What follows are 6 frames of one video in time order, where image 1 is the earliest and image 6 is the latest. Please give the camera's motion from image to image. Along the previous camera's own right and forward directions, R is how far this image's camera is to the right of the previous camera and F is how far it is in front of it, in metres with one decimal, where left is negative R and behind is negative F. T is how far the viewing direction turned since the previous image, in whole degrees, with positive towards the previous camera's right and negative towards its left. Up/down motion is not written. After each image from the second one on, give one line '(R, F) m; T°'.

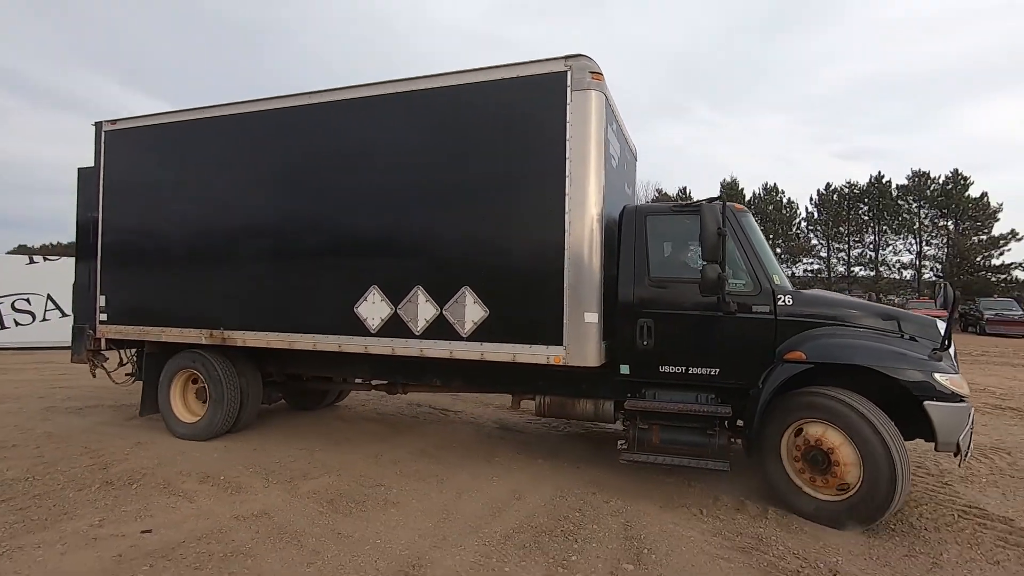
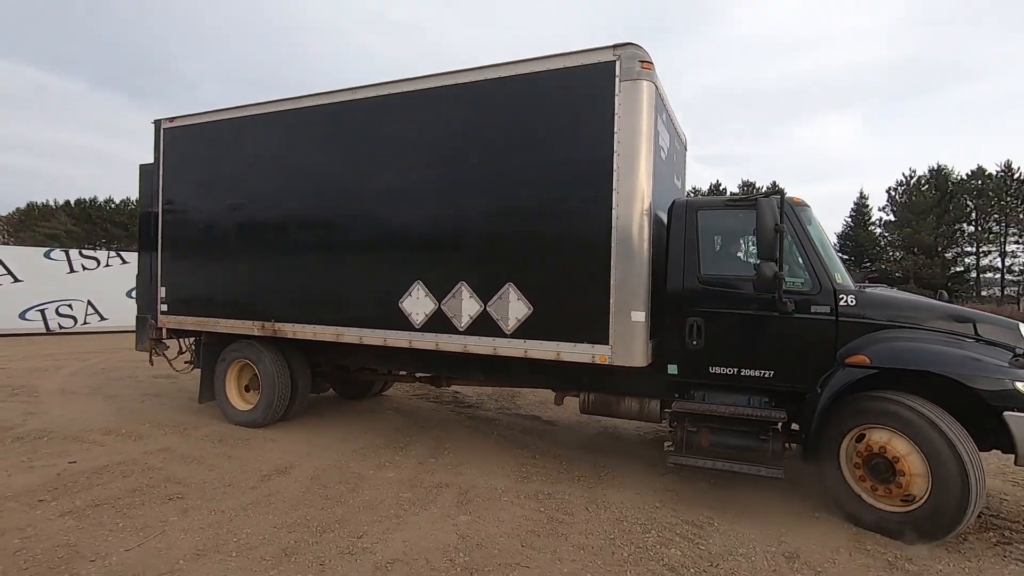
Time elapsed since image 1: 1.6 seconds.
(0.0, +0.1) m; -4°
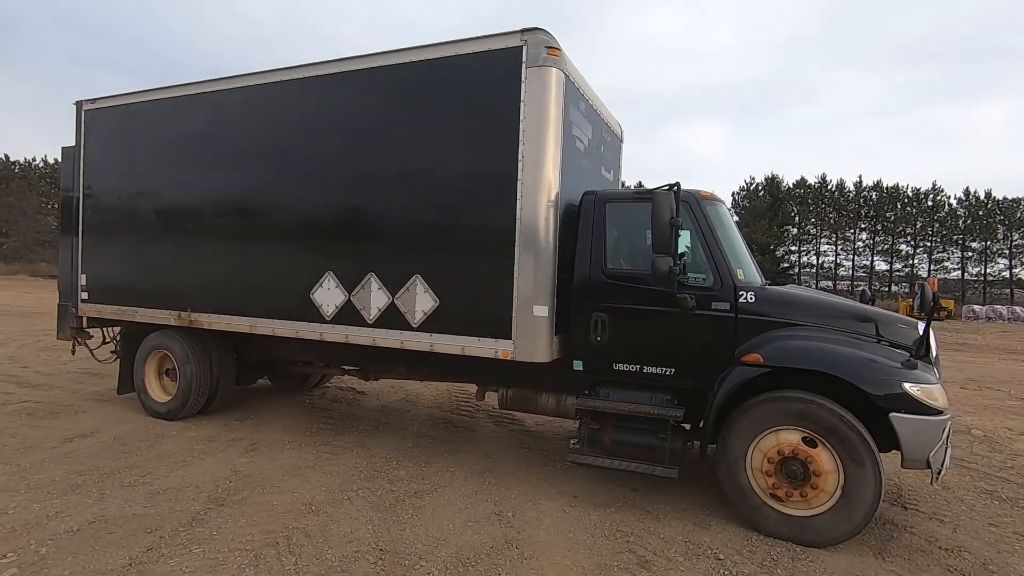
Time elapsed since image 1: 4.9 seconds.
(+0.7, +0.1) m; +1°
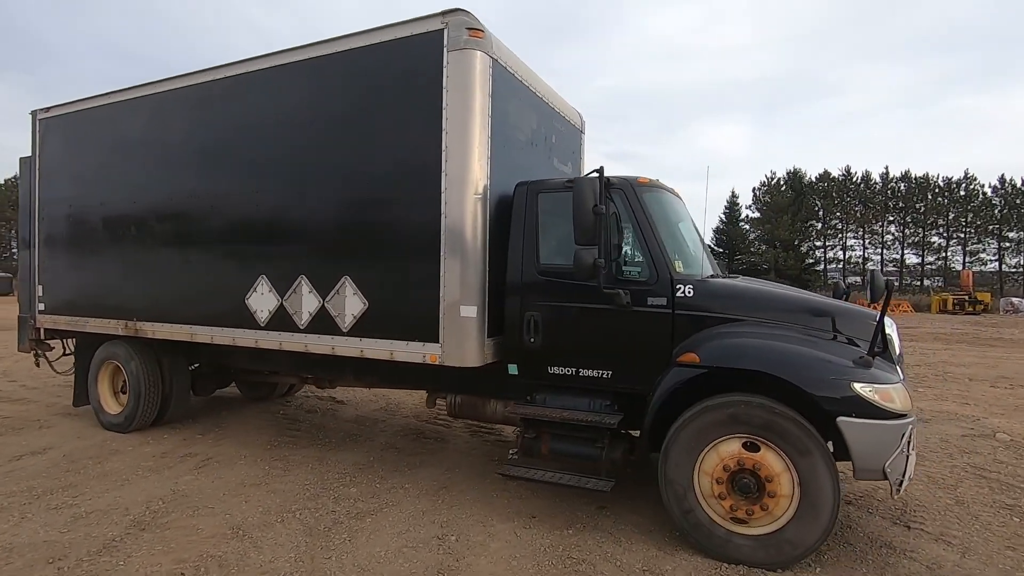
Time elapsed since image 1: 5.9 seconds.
(+0.7, +0.3) m; -3°
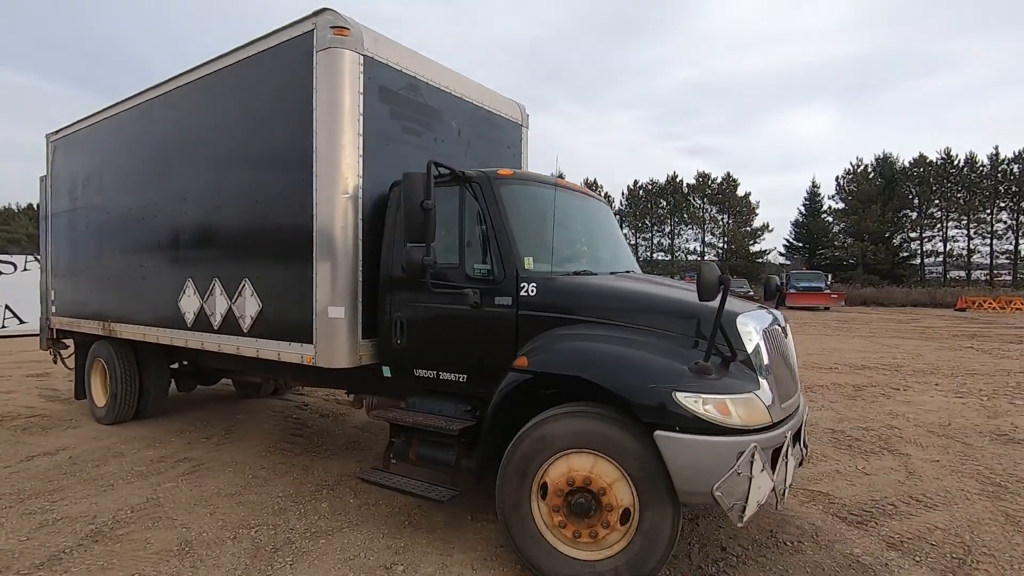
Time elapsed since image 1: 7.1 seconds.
(+0.9, +0.5) m; -8°
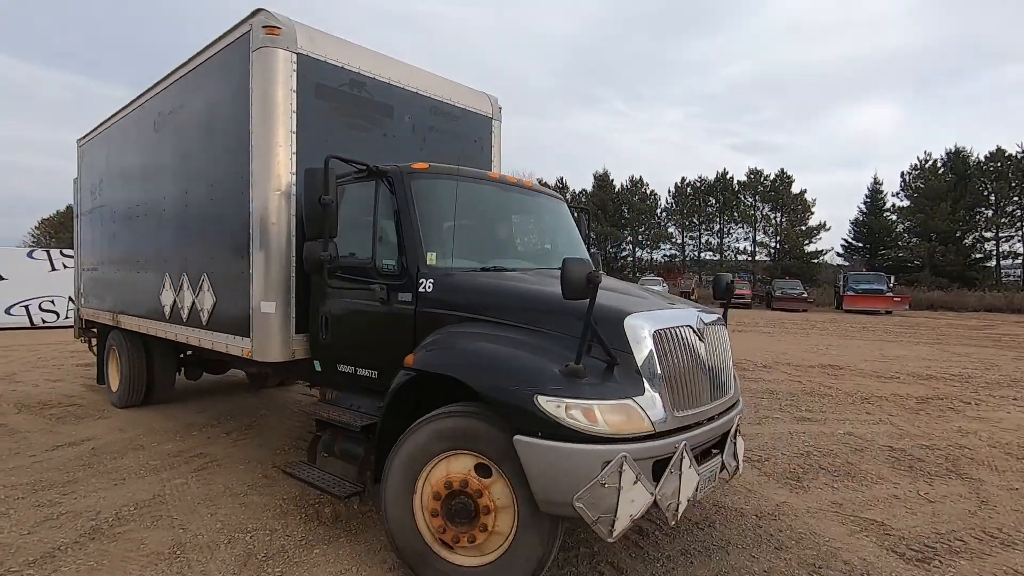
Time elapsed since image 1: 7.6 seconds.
(+0.3, +0.4) m; -5°
